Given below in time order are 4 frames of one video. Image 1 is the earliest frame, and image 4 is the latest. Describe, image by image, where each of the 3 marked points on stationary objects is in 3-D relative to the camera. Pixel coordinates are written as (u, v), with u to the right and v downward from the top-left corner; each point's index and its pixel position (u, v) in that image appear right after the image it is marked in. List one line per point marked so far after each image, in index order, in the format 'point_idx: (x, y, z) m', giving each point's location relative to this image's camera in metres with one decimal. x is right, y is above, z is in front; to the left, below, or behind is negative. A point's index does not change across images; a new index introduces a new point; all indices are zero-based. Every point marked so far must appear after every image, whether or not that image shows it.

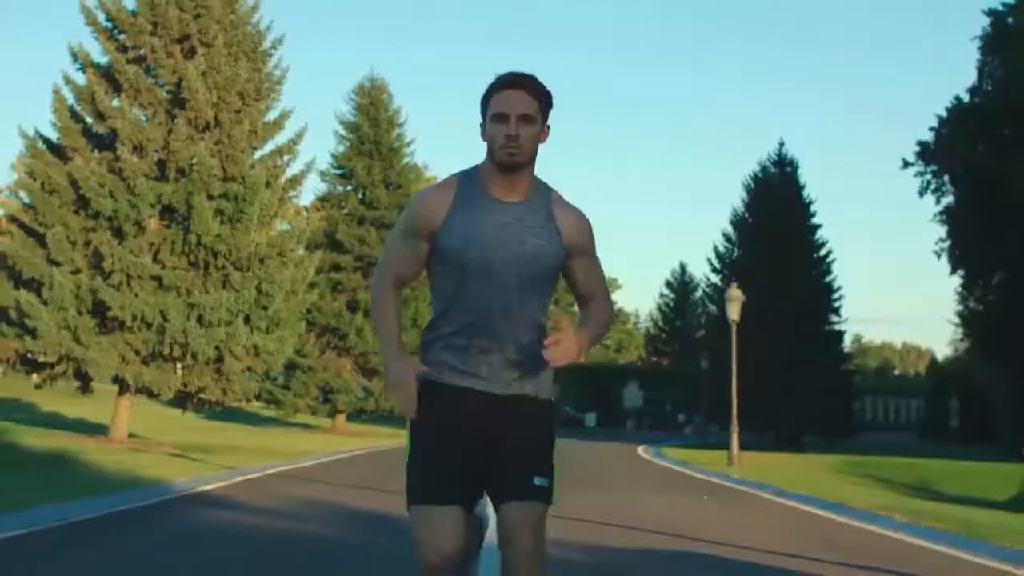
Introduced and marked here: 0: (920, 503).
0: (+5.6, -2.9, +19.6) m
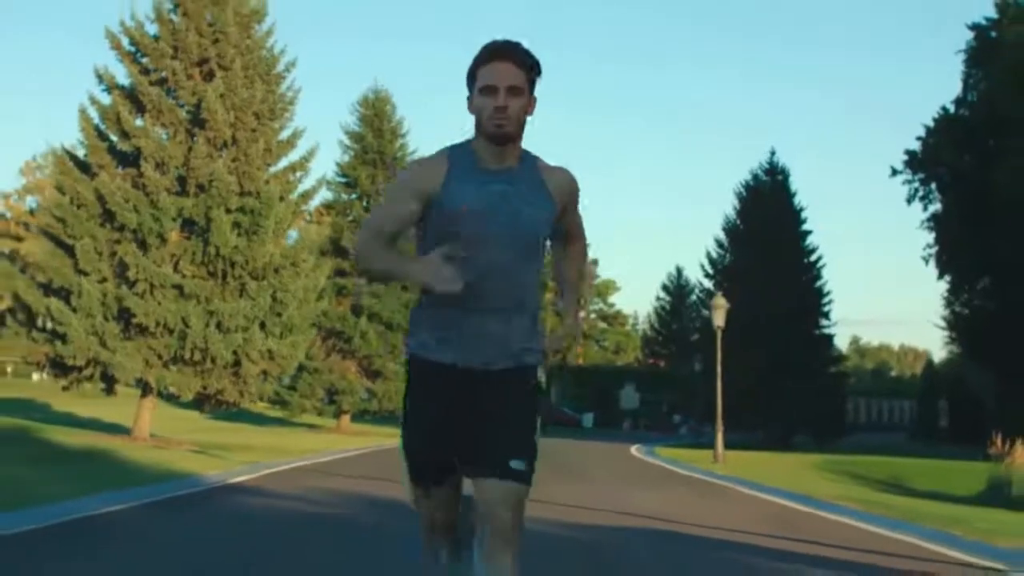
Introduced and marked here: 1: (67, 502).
0: (+5.6, -3.1, +21.1) m
1: (-4.9, -2.4, +15.9) m
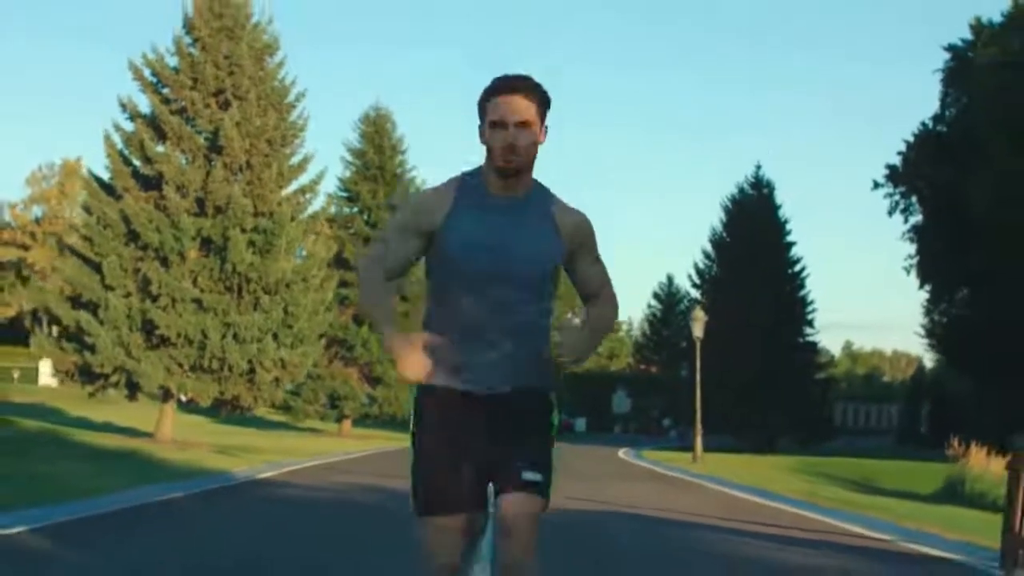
0: (+5.5, -3.3, +23.2) m
1: (-5.0, -2.6, +17.9) m
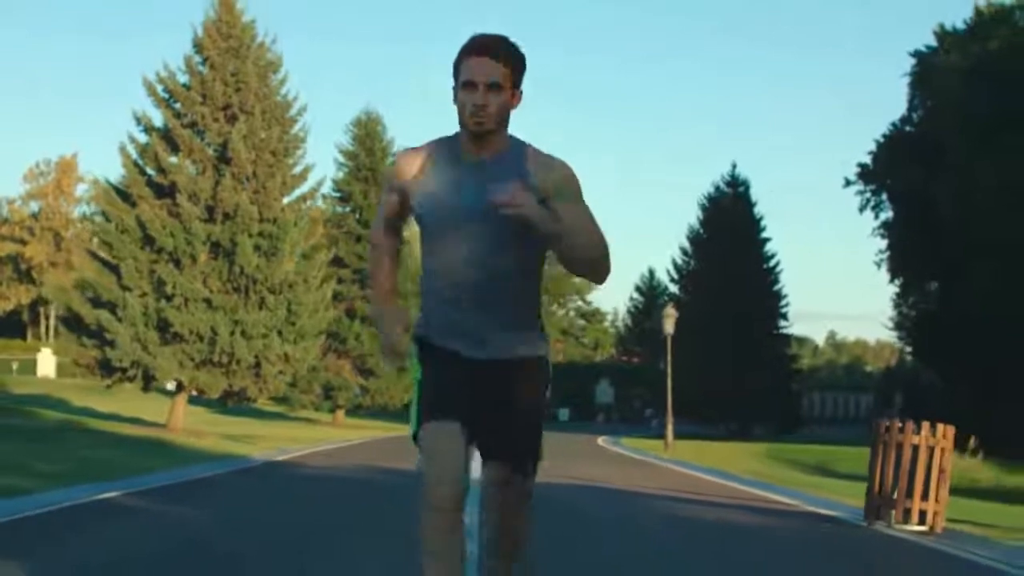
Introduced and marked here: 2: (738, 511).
0: (+5.2, -3.4, +25.6) m
1: (-5.2, -2.7, +20.2) m
2: (+2.5, -2.6, +16.1) m
